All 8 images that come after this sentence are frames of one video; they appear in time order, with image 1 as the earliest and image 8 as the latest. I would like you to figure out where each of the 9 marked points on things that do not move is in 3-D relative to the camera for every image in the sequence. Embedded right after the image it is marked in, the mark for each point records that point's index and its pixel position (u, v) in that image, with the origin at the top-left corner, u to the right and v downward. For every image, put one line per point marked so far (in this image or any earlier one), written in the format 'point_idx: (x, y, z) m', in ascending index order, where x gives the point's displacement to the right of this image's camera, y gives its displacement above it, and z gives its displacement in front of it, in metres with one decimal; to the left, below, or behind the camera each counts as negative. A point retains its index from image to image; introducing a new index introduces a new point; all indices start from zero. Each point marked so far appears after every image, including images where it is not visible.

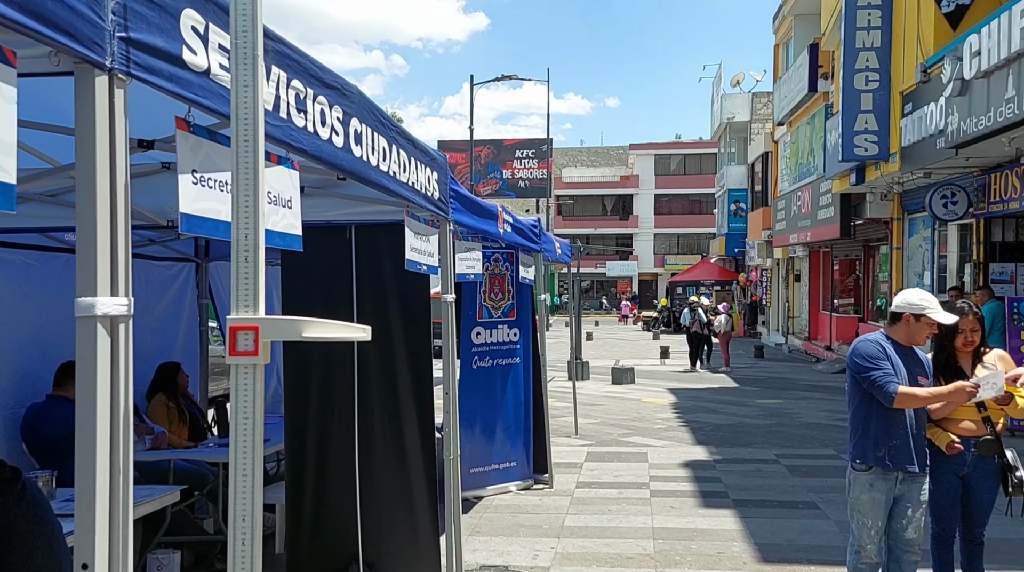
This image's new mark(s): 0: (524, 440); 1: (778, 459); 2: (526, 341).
0: (+0.1, -1.3, +7.8) m
1: (+2.6, -1.7, +8.8) m
2: (+0.1, -0.5, +7.9) m
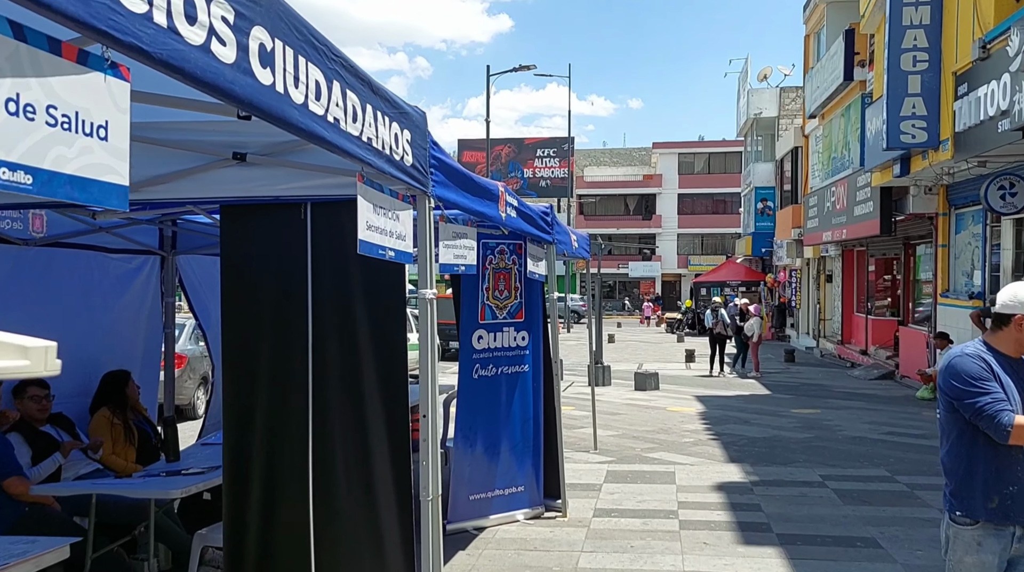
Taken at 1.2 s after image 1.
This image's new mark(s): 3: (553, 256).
0: (+0.2, -1.3, +6.8) m
1: (+2.7, -1.7, +7.8) m
2: (+0.2, -0.5, +6.9) m
3: (+0.3, +0.3, +7.0) m
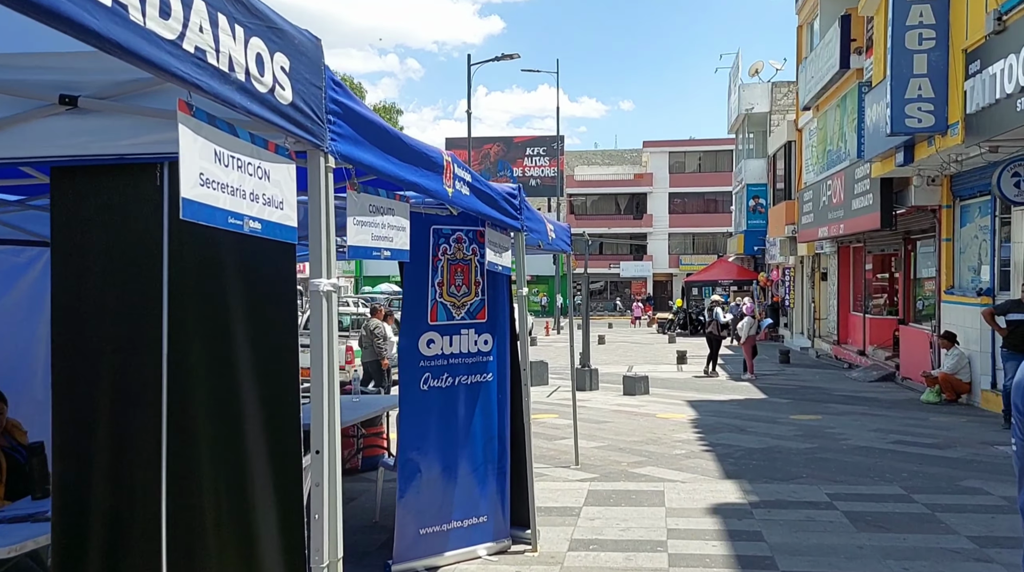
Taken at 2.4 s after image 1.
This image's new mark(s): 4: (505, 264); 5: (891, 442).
0: (-0.1, -1.3, +5.8) m
1: (+2.5, -1.7, +6.9) m
2: (-0.1, -0.5, +5.9) m
3: (+0.1, +0.3, +6.0) m
4: (-0.1, +0.1, +5.9) m
5: (+4.2, -1.8, +9.9) m
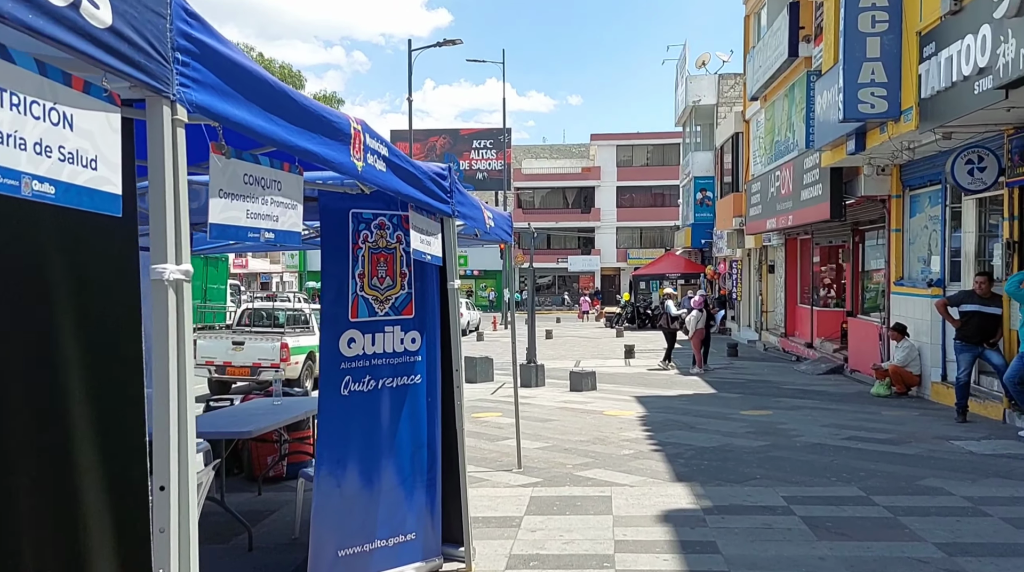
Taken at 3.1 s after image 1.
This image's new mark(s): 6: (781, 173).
0: (-0.5, -1.2, +5.2) m
1: (+2.0, -1.6, +6.4) m
2: (-0.5, -0.4, +5.3) m
3: (-0.4, +0.3, +5.4) m
4: (-0.5, +0.2, +5.3) m
5: (+3.6, -1.7, +9.6) m
6: (+5.8, +2.4, +19.1) m
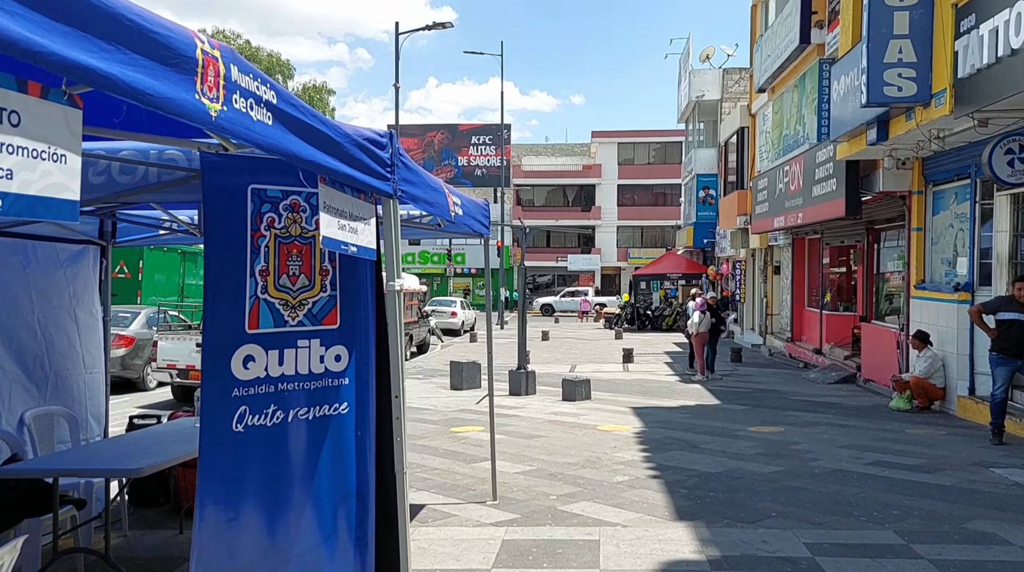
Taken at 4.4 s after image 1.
0: (-0.7, -1.3, +4.1) m
1: (+1.8, -1.6, +5.3) m
2: (-0.7, -0.4, +4.2) m
3: (-0.6, +0.3, +4.3) m
4: (-0.7, +0.2, +4.1) m
5: (+3.4, -1.7, +8.4) m
6: (+5.6, +2.4, +18.0) m
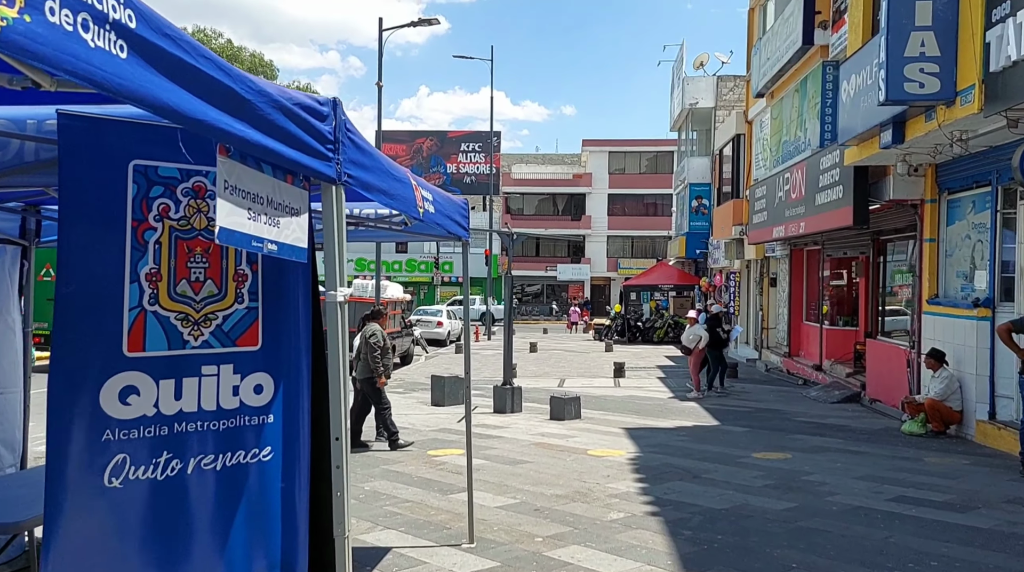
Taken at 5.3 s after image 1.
0: (-0.8, -1.3, +3.2) m
1: (+1.7, -1.7, +4.4) m
2: (-0.8, -0.5, +3.3) m
3: (-0.7, +0.3, +3.4) m
4: (-0.8, +0.2, +3.2) m
5: (+3.2, -1.8, +7.6) m
6: (+5.4, +2.1, +17.2) m
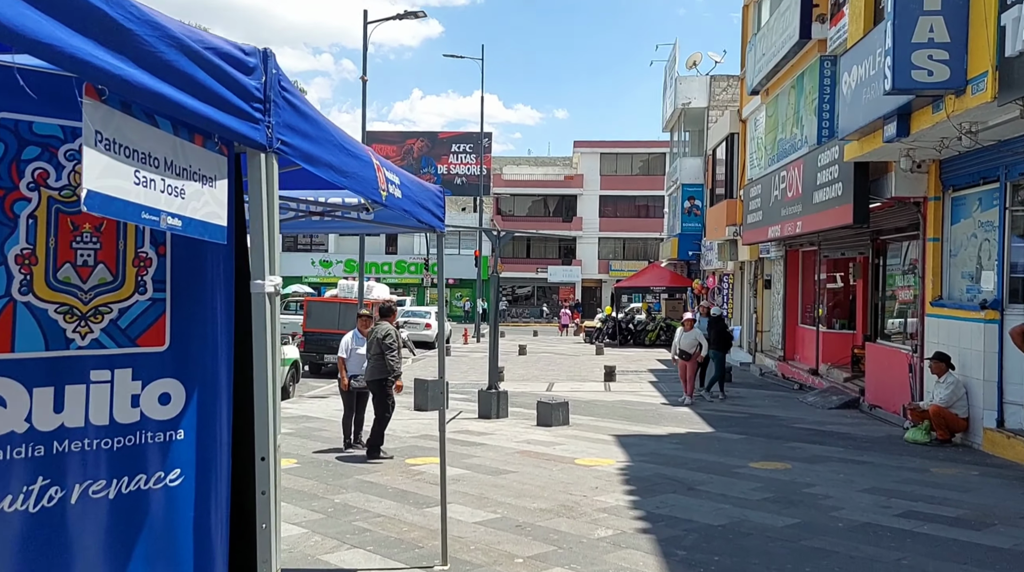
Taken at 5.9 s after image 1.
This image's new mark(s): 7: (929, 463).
0: (-0.9, -1.3, +2.6) m
1: (+1.6, -1.7, +3.8) m
2: (-0.9, -0.4, +2.7) m
3: (-0.8, +0.3, +2.8) m
4: (-0.9, +0.2, +2.7) m
5: (+3.1, -1.8, +7.0) m
6: (+5.2, +2.1, +16.7) m
7: (+4.4, -1.9, +9.4) m
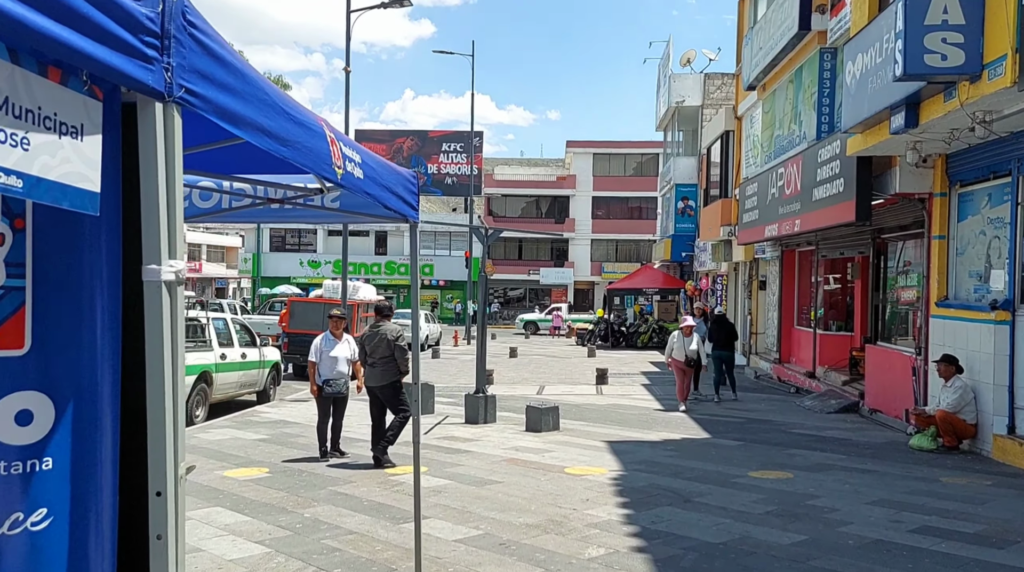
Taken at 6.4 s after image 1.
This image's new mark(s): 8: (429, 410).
0: (-1.0, -1.2, +2.1) m
1: (+1.5, -1.7, +3.3) m
2: (-1.0, -0.4, +2.2) m
3: (-0.8, +0.3, +2.3) m
4: (-1.0, +0.2, +2.1) m
5: (+2.9, -1.8, +6.5) m
6: (+5.0, +2.1, +16.2) m
7: (+4.3, -1.8, +8.8) m
8: (-1.2, -1.9, +13.3) m
